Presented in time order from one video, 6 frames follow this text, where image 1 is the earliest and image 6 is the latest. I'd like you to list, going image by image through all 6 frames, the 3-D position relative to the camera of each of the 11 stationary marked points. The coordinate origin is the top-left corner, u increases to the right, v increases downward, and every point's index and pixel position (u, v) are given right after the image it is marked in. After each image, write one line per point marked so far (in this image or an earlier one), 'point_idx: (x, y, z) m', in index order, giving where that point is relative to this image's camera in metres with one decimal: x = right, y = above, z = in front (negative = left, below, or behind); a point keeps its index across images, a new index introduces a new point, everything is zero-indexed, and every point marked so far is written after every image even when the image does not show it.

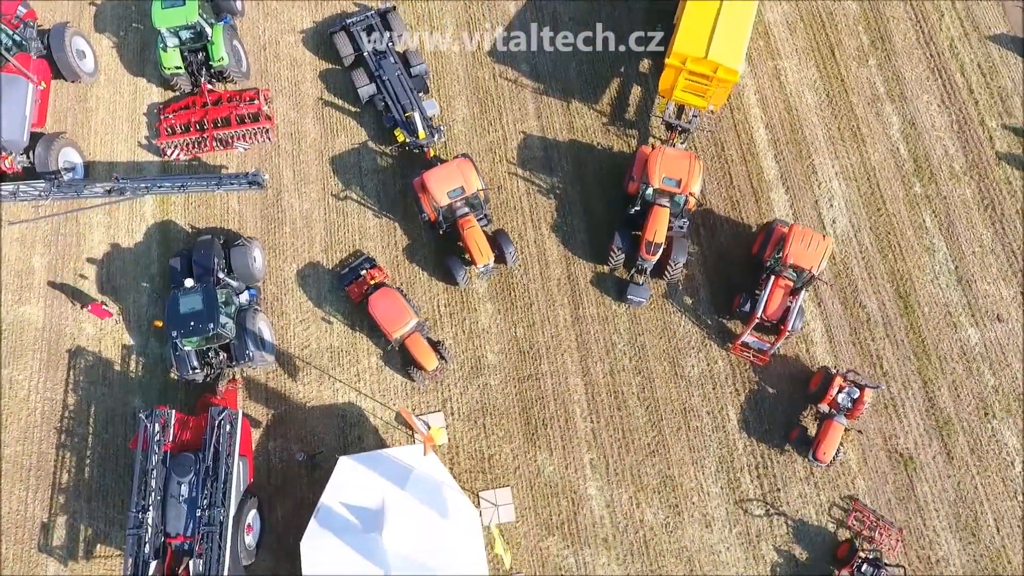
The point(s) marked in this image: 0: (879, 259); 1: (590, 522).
0: (+7.9, +0.6, +13.6) m
1: (+1.5, -4.4, +11.9) m
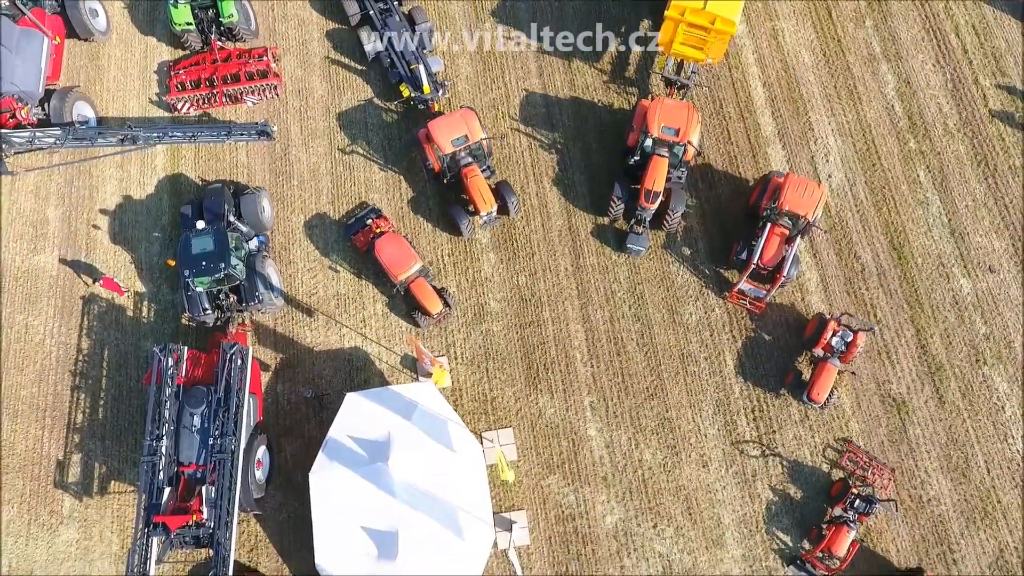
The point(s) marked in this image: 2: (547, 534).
0: (+8.0, +1.7, +13.9) m
1: (+1.5, -3.4, +12.2) m
2: (+0.7, -4.6, +11.8) m
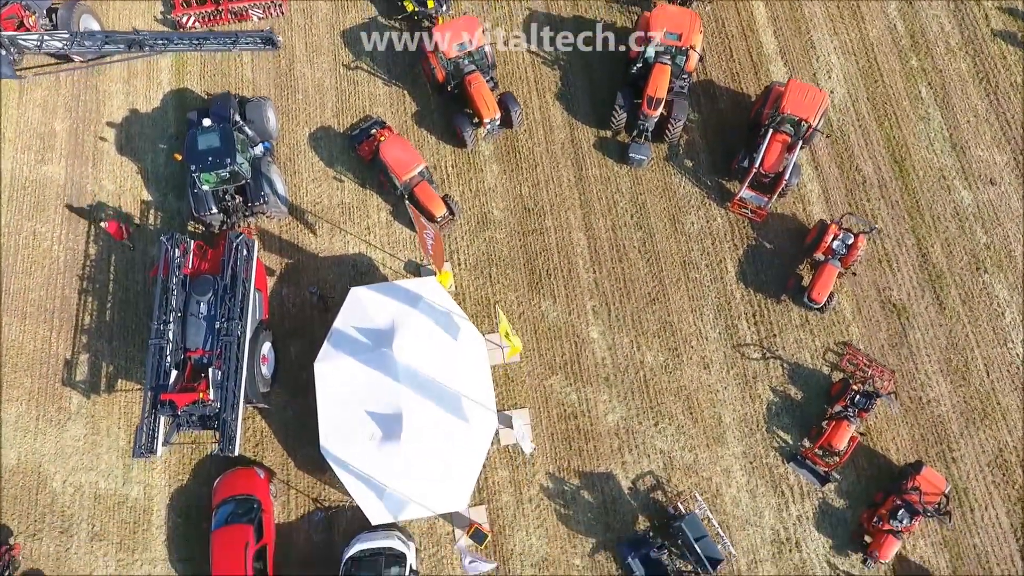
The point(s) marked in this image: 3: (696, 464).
0: (+8.1, +3.6, +13.9) m
1: (+1.5, -1.5, +12.3) m
2: (+0.7, -2.7, +11.9) m
3: (+3.5, -3.3, +11.8) m
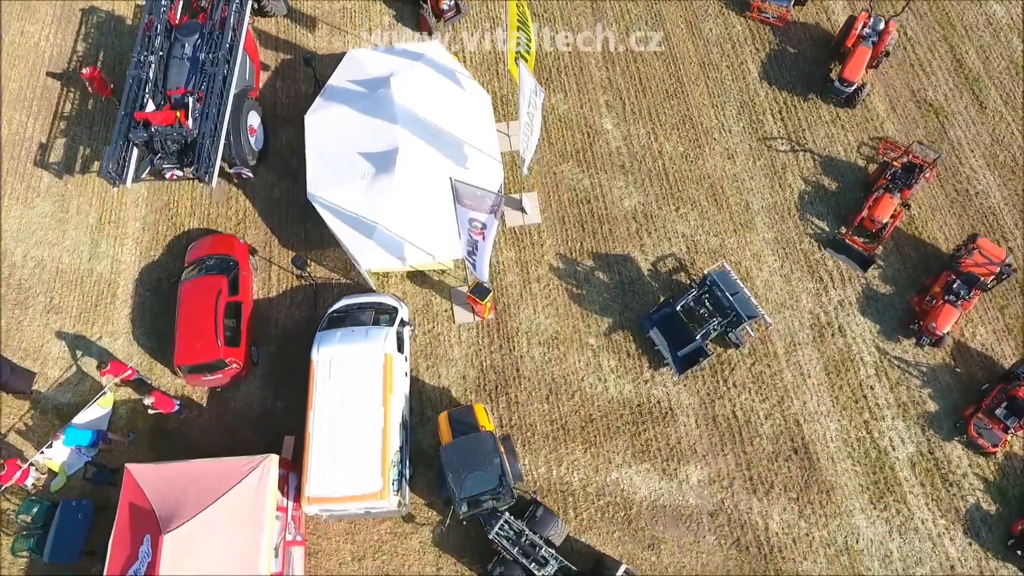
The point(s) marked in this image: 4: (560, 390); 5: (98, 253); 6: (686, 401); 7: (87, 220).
0: (+8.3, +7.2, +13.5) m
1: (+1.7, +2.5, +11.3) m
2: (+0.8, +1.3, +10.8) m
3: (+3.6, +0.7, +10.6) m
4: (+0.7, -1.6, +9.6) m
5: (-7.0, +0.6, +10.6) m
6: (+2.7, -1.7, +9.6) m
7: (-7.3, +1.2, +10.8) m
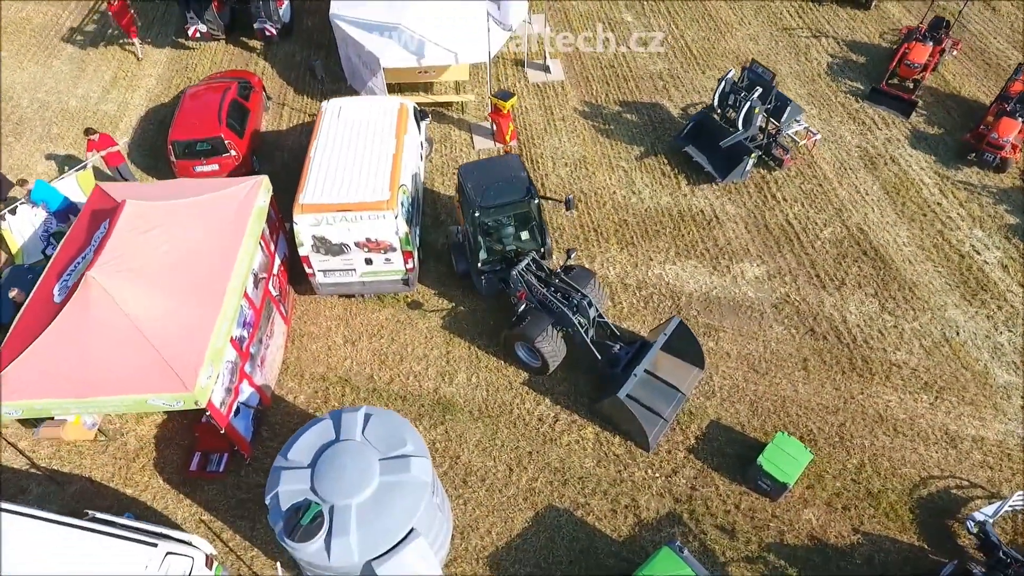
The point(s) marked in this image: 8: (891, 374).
0: (+8.7, +8.5, +14.7) m
1: (+2.1, +4.6, +11.4) m
2: (+1.2, +3.6, +10.6) m
3: (+3.9, +3.0, +10.2) m
4: (+1.1, +1.2, +8.6) m
5: (-6.6, +3.1, +10.2) m
6: (+3.0, +1.0, +8.5) m
7: (-7.0, +3.6, +10.6) m
8: (+4.2, -0.9, +6.9) m
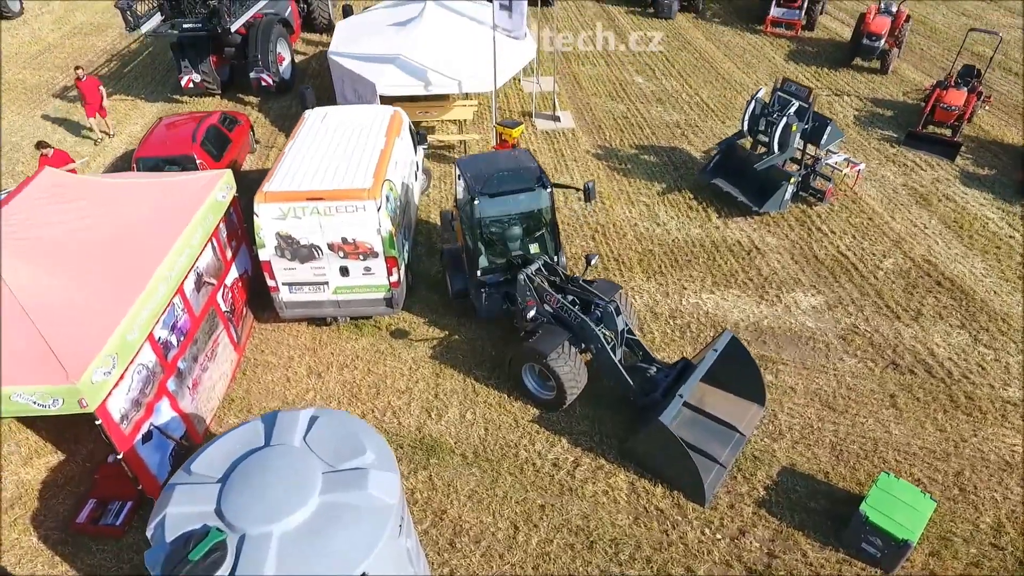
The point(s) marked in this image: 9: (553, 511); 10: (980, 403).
0: (+8.9, +6.5, +14.9) m
1: (+2.2, +3.4, +10.9) m
2: (+1.3, +2.6, +9.9) m
3: (+4.0, +2.1, +9.4) m
4: (+1.1, +0.7, +7.5) m
5: (-6.5, +2.2, +9.5) m
6: (+3.1, +0.5, +7.4) m
7: (-6.8, +2.6, +10.1) m
8: (+4.2, -1.1, +5.4) m
9: (+0.3, -1.7, +4.7) m
10: (+4.1, -1.0, +5.5) m
